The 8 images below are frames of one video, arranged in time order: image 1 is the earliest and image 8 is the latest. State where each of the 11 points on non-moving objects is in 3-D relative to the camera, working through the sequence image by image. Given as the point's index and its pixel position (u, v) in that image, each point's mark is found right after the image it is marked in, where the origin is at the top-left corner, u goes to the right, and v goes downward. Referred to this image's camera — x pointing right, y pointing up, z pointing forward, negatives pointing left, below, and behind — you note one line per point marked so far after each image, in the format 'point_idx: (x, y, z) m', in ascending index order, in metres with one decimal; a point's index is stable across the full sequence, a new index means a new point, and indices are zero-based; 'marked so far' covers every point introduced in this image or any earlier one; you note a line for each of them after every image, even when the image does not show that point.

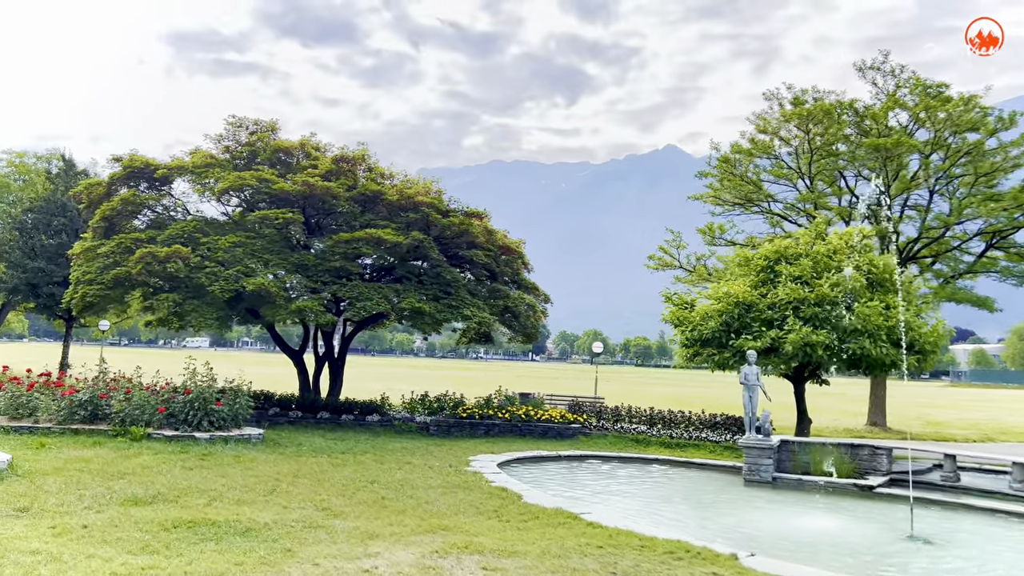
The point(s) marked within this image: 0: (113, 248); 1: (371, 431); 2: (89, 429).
0: (-8.6, +0.9, +17.3) m
1: (-3.1, -3.1, +17.4) m
2: (-7.3, -2.5, +13.8) m
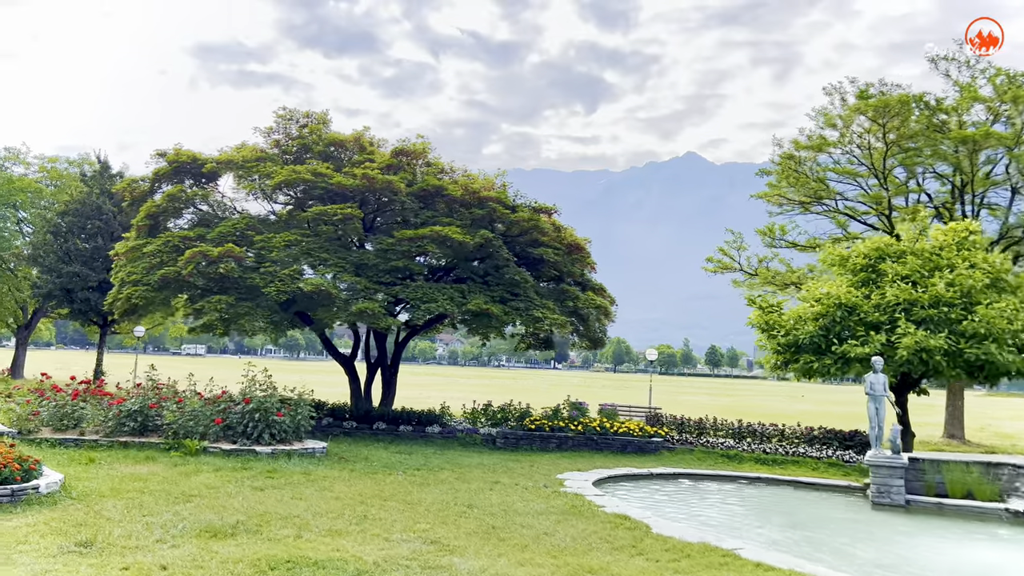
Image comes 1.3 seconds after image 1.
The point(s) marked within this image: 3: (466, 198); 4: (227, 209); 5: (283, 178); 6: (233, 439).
0: (-7.1, +0.8, +16.2) m
1: (-1.6, -3.1, +16.1) m
2: (-5.9, -2.5, +12.6) m
3: (-1.0, +1.9, +16.9) m
4: (-6.6, +1.8, +18.4) m
5: (-4.7, +2.2, +16.5) m
6: (-4.4, -2.4, +12.6) m
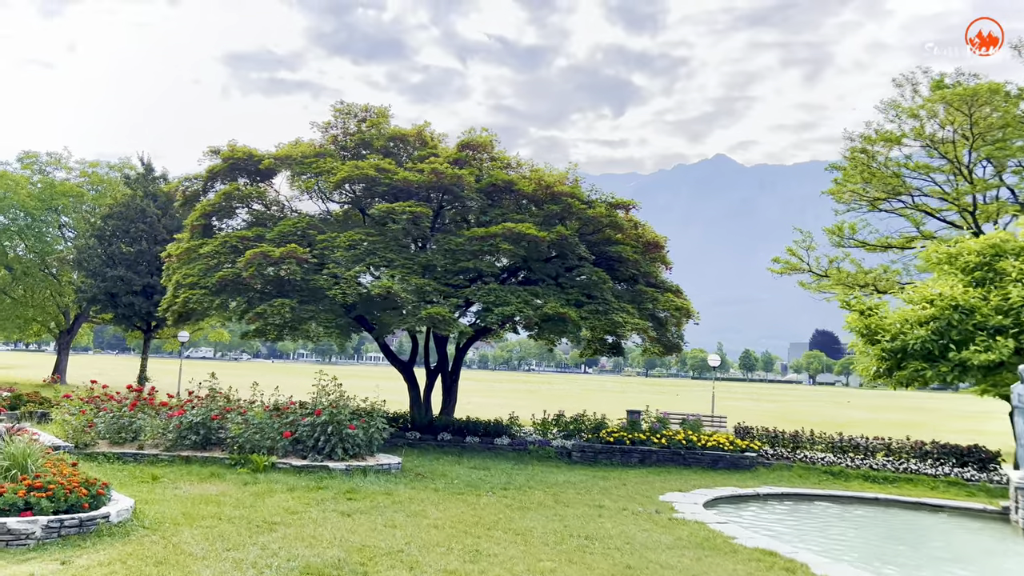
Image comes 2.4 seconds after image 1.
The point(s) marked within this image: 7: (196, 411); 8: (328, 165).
0: (-5.6, +0.8, +15.3) m
1: (-0.1, -3.2, +15.0) m
2: (-4.6, -2.5, +11.7) m
3: (+0.5, +1.9, +15.8) m
4: (-5.0, +1.7, +17.5) m
5: (-3.2, +2.2, +15.6) m
6: (-3.0, -2.4, +11.6) m
7: (-4.8, -1.9, +12.3) m
8: (-3.7, +2.5, +16.2) m
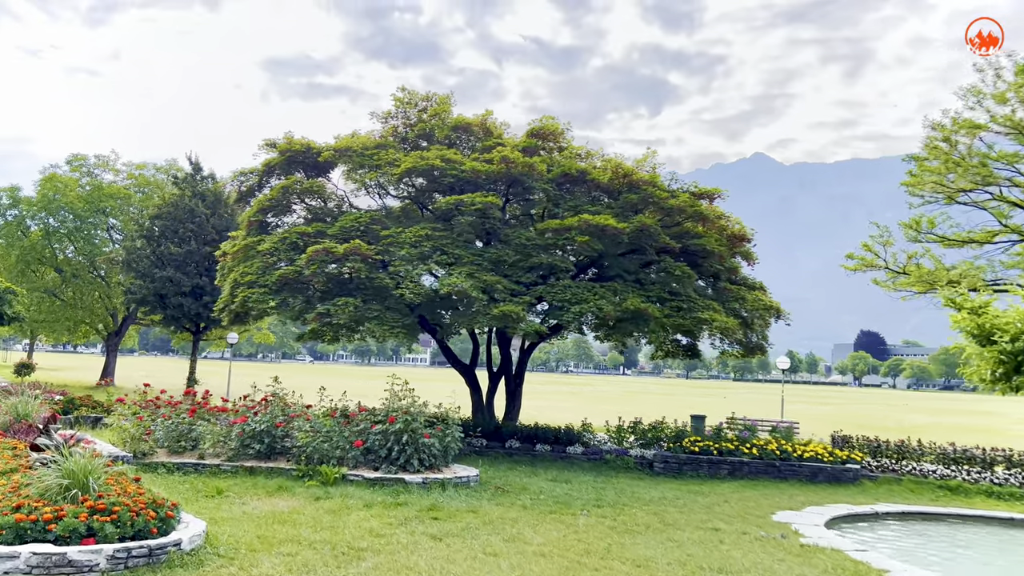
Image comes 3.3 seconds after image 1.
0: (-4.3, +0.8, +14.5) m
1: (+1.2, -3.1, +14.0) m
2: (-3.3, -2.5, +10.9) m
3: (+1.9, +1.9, +14.7) m
4: (-3.6, +1.8, +16.7) m
5: (-1.9, +2.2, +14.7) m
6: (-1.8, -2.4, +10.7) m
7: (-3.6, -1.9, +11.4) m
8: (-2.3, +2.5, +15.3) m
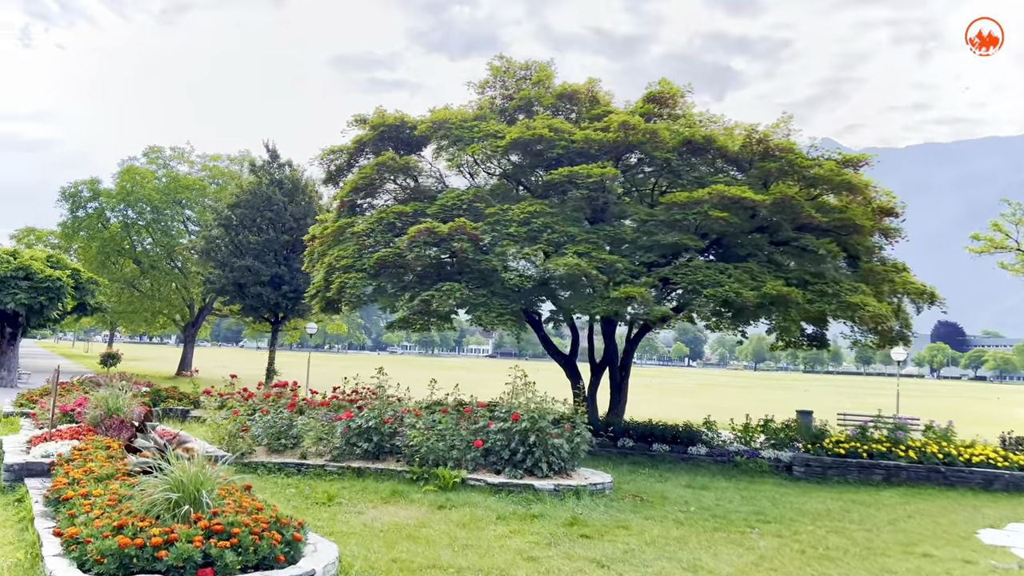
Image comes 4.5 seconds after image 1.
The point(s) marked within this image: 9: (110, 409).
0: (-2.3, +1.1, +13.4) m
1: (+3.1, -2.8, +12.5) m
2: (-1.7, -2.2, +9.7) m
3: (+3.8, +2.2, +13.1) m
4: (-1.5, +2.0, +15.5) m
5: (+0.1, +2.5, +13.3) m
6: (-0.2, -2.1, +9.5) m
7: (-1.9, -1.6, +10.3) m
8: (-0.4, +2.8, +14.0) m
9: (-5.1, -1.5, +10.1) m
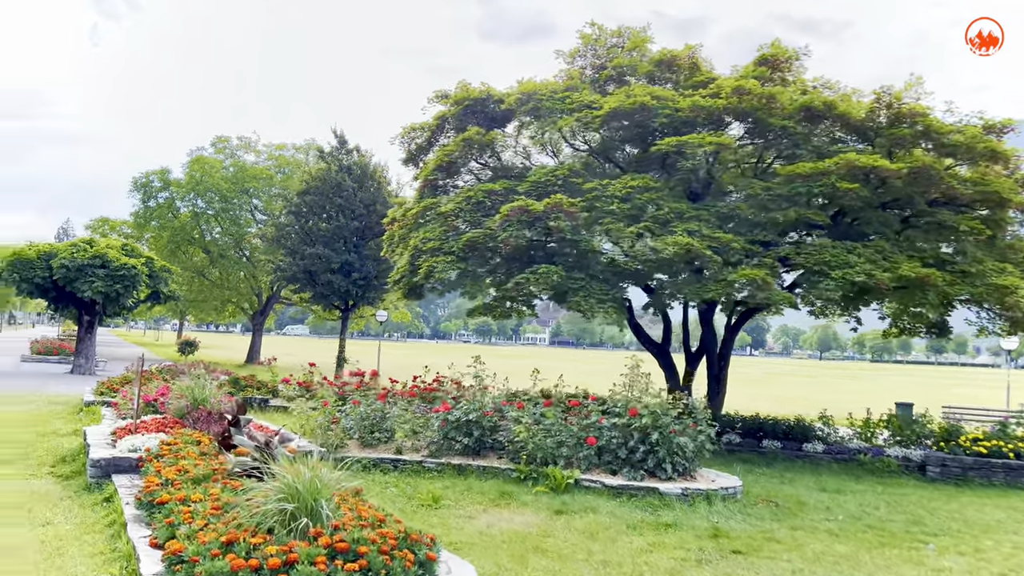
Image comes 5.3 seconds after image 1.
0: (-0.8, +1.3, +12.6) m
1: (+4.6, -2.6, +11.3) m
2: (-0.4, -2.0, +8.9) m
3: (+5.3, +2.5, +11.8) m
4: (+0.2, +2.3, +14.6) m
5: (+1.6, +2.8, +12.3) m
6: (+1.1, -1.9, +8.6) m
7: (-0.6, -1.4, +9.5) m
8: (+1.2, +3.1, +13.0) m
9: (-3.7, -1.3, +9.5) m
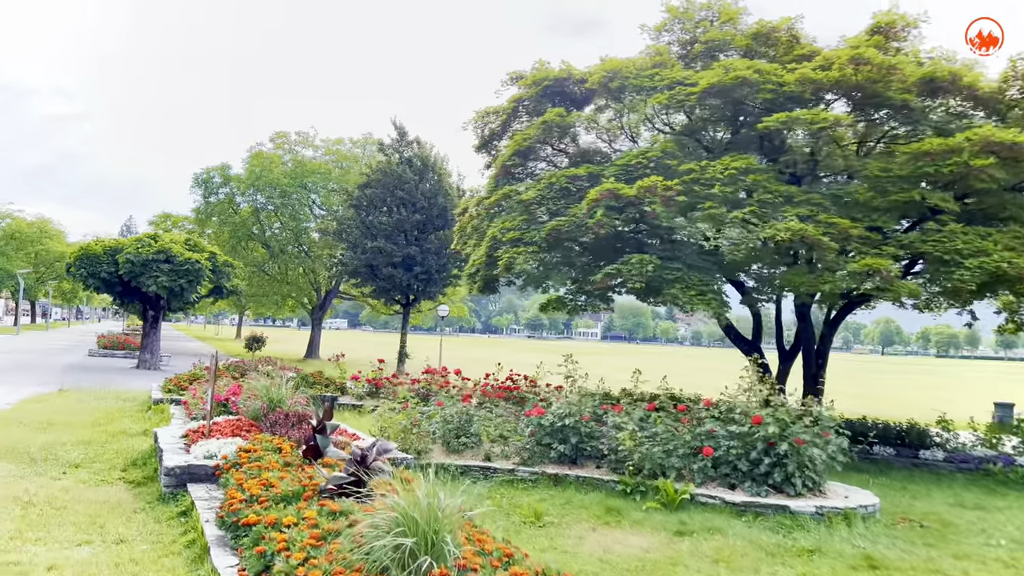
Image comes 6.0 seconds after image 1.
0: (+0.5, +1.4, +11.7) m
1: (+5.8, -2.5, +10.2) m
2: (+0.7, -1.9, +8.1) m
3: (+6.5, +2.6, +10.6) m
4: (+1.6, +2.5, +13.7) m
5: (+2.8, +2.9, +11.3) m
6: (+2.1, -1.9, +7.6) m
7: (+0.5, -1.3, +8.7) m
8: (+2.5, +3.2, +12.0) m
9: (-2.7, -1.2, +8.9) m
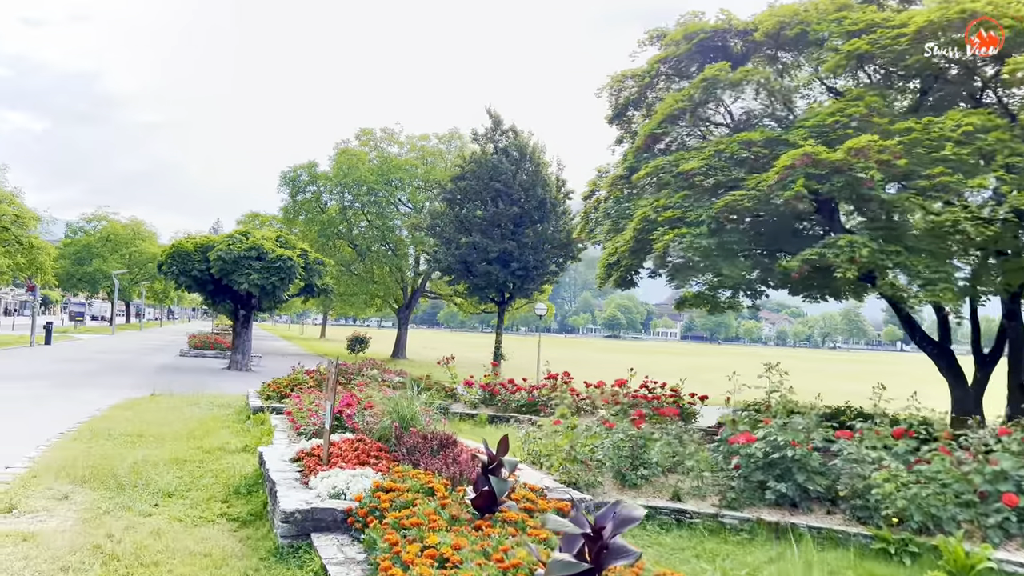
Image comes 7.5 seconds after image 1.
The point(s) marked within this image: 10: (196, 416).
0: (+2.4, +1.5, +9.7) m
1: (+7.6, -2.3, +7.7) m
2: (+2.2, -1.8, +6.0) m
3: (+8.3, +2.8, +8.0) m
4: (+3.7, +2.6, +11.6) m
5: (+4.7, +3.0, +9.1) m
6: (+3.7, -1.7, +5.5) m
7: (+2.1, -1.2, +6.7) m
8: (+4.4, +3.3, +9.8) m
9: (-1.0, -1.2, +7.2) m
10: (-4.9, -2.0, +12.3) m
